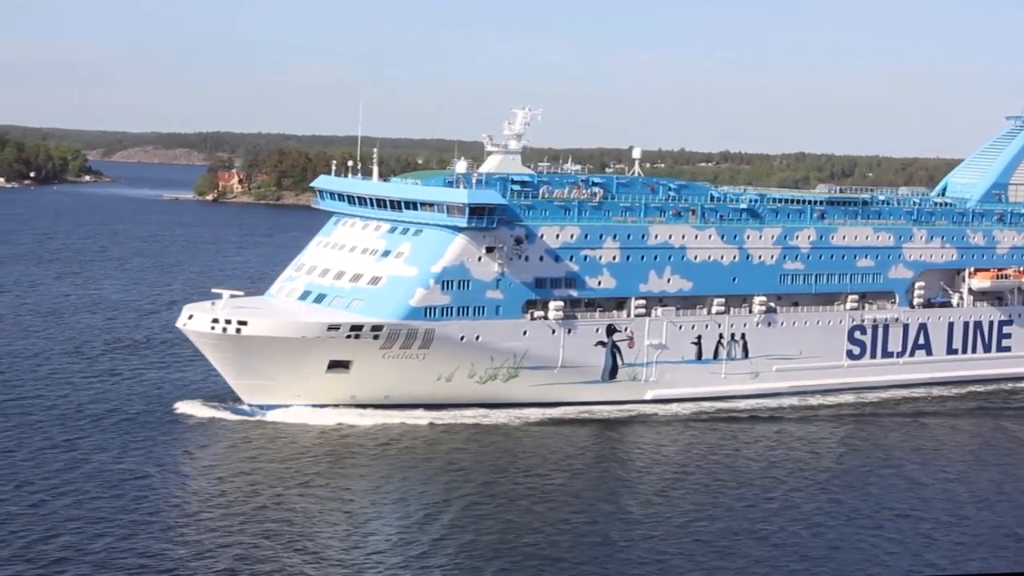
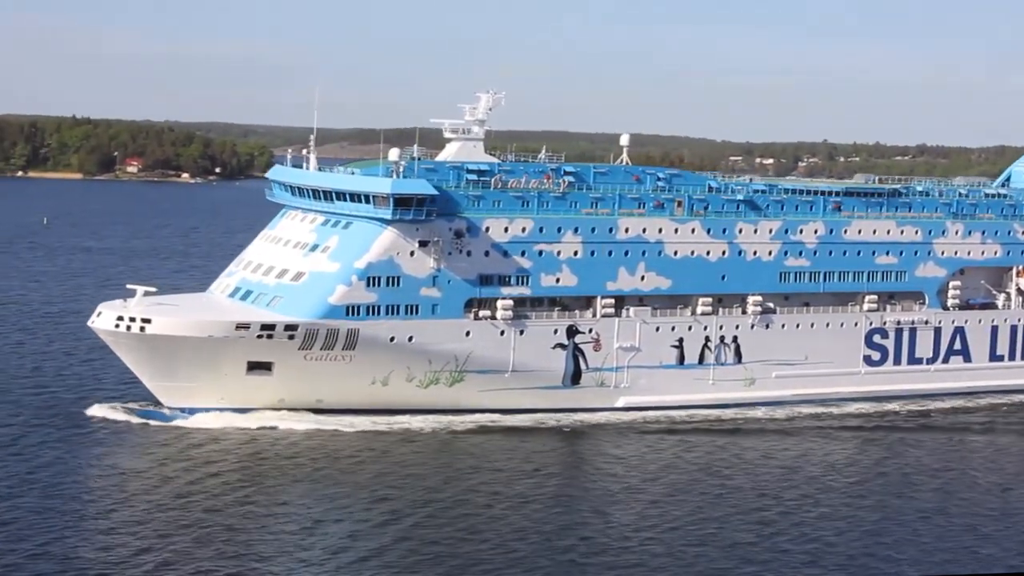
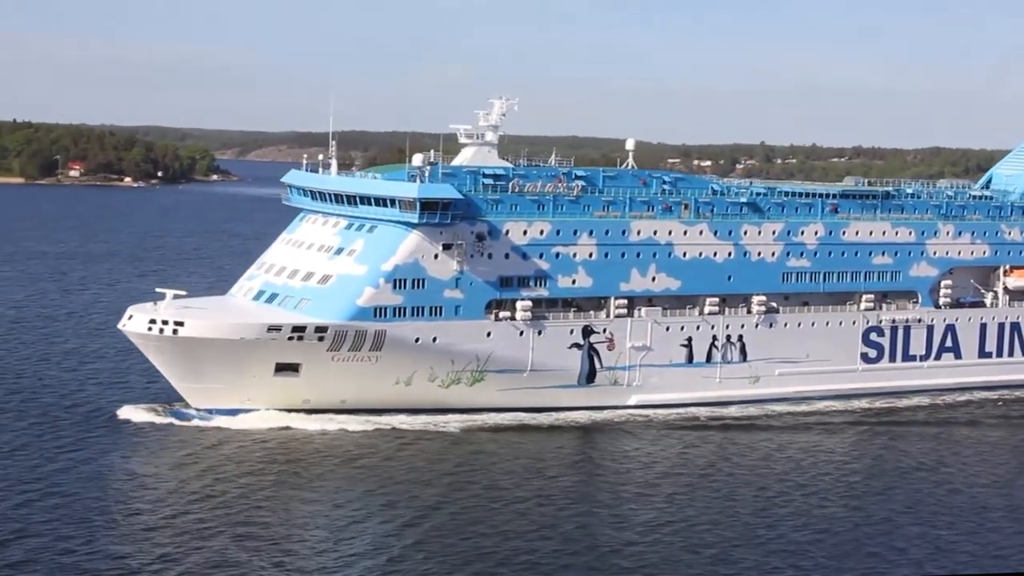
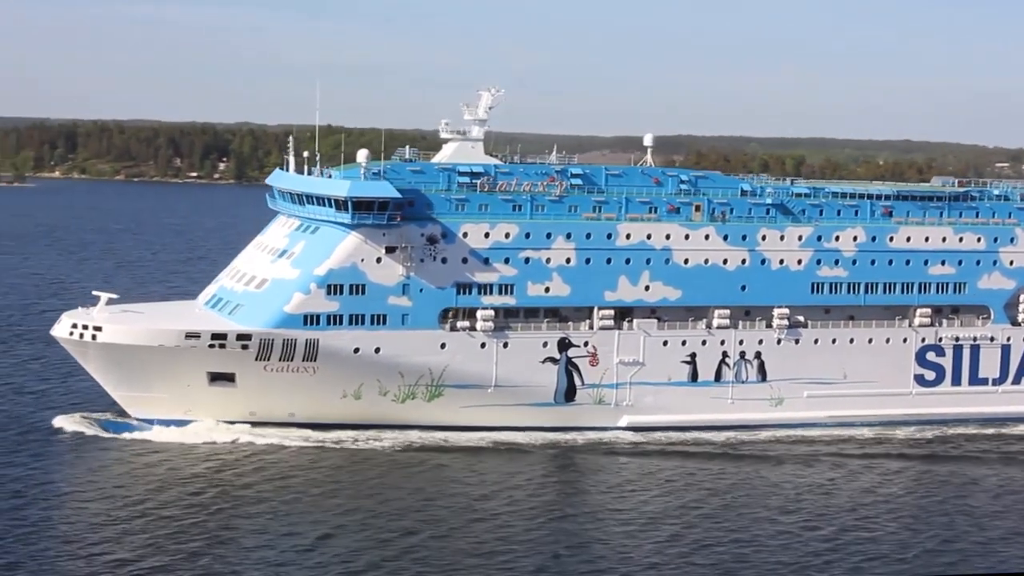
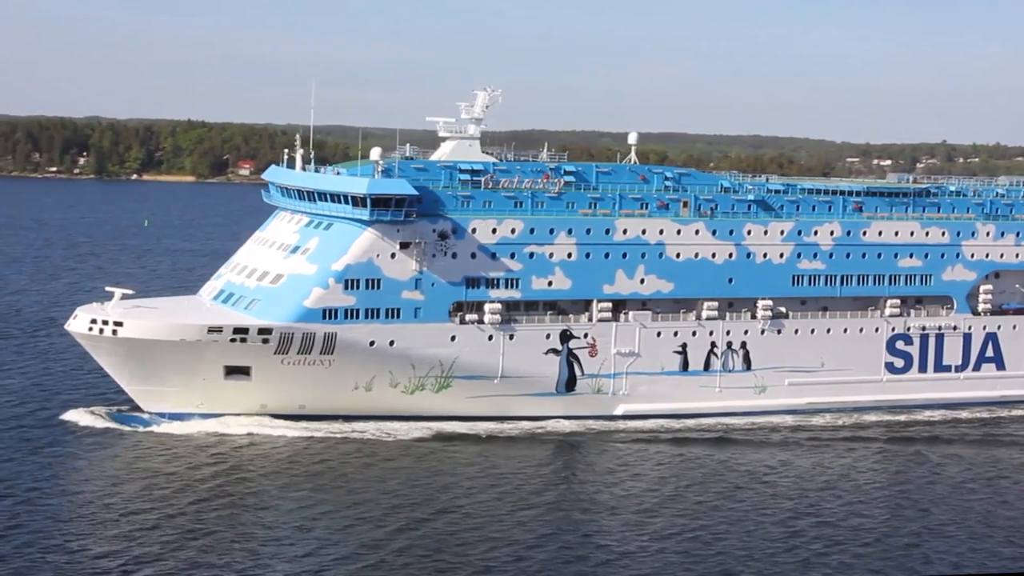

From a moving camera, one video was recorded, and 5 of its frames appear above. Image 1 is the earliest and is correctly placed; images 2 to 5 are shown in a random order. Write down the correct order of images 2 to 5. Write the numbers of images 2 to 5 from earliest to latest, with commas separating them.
3, 2, 5, 4
